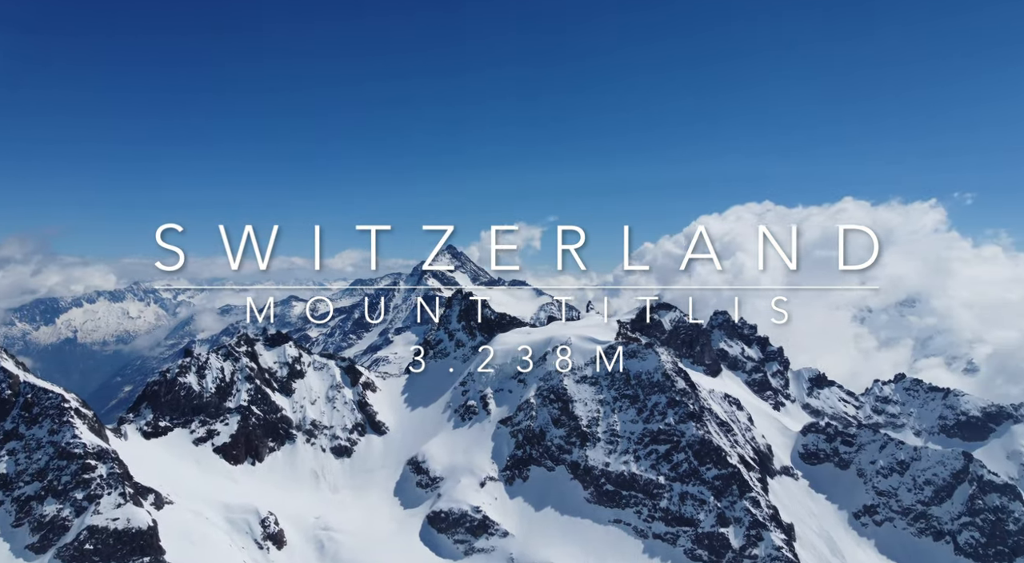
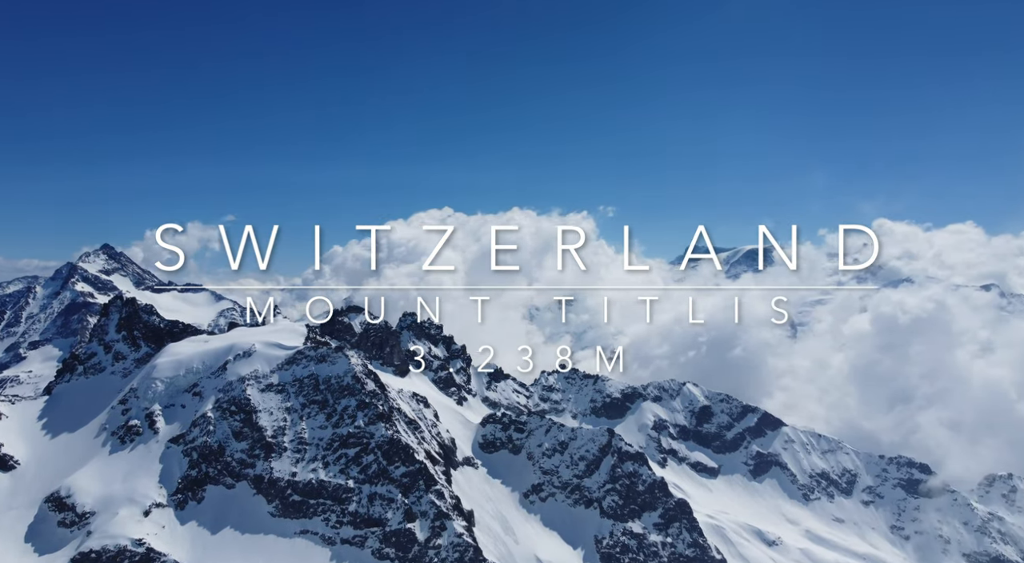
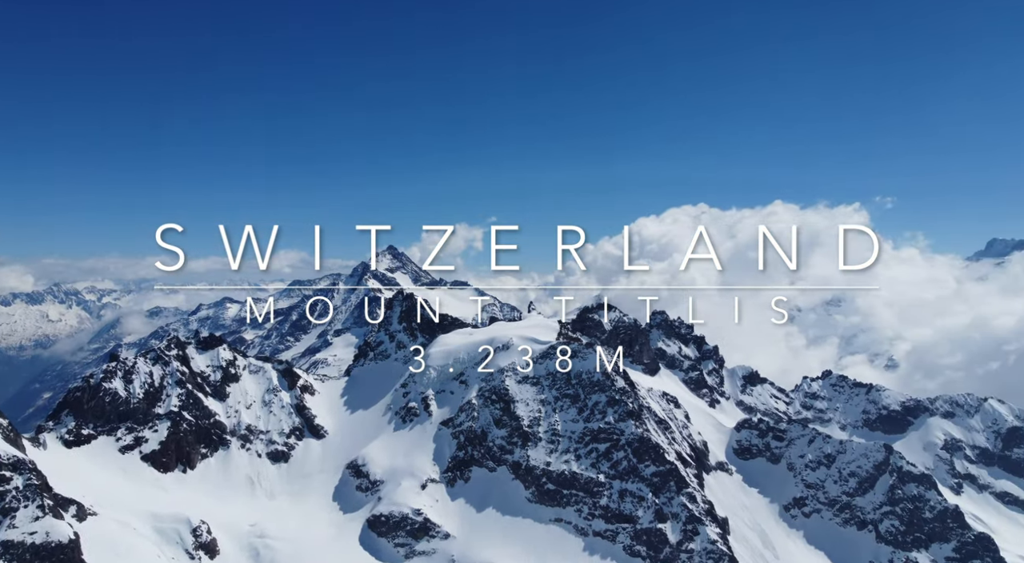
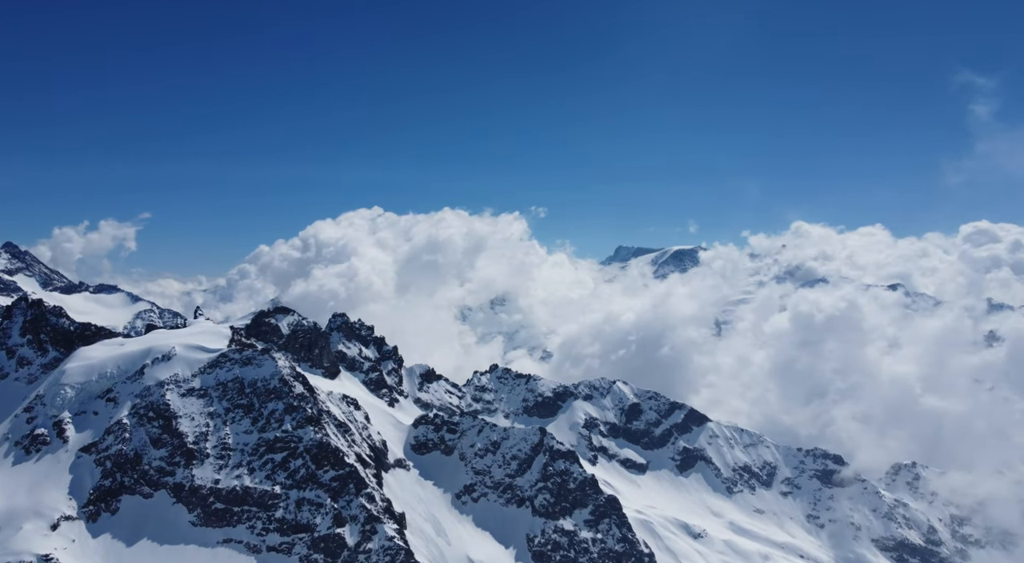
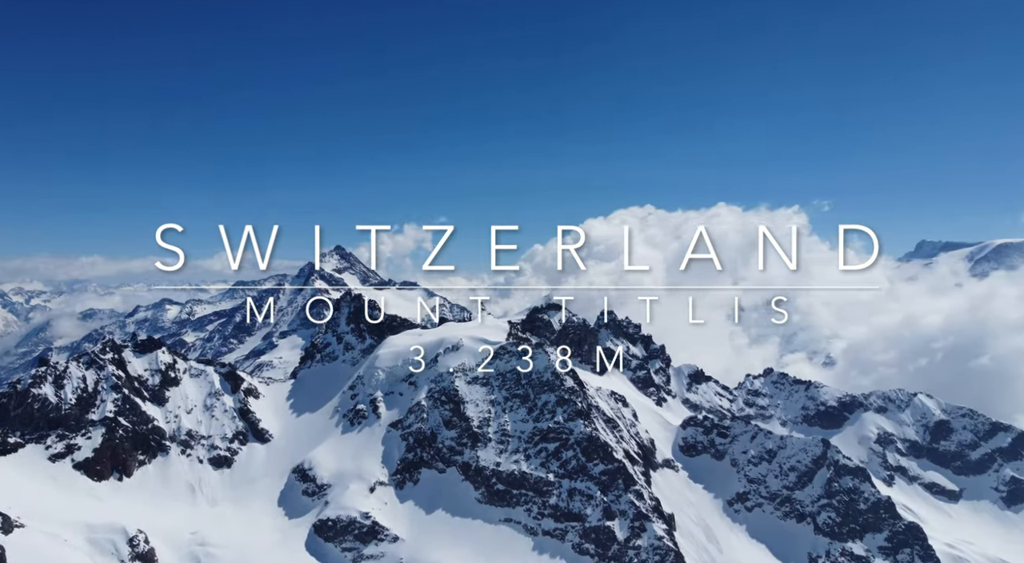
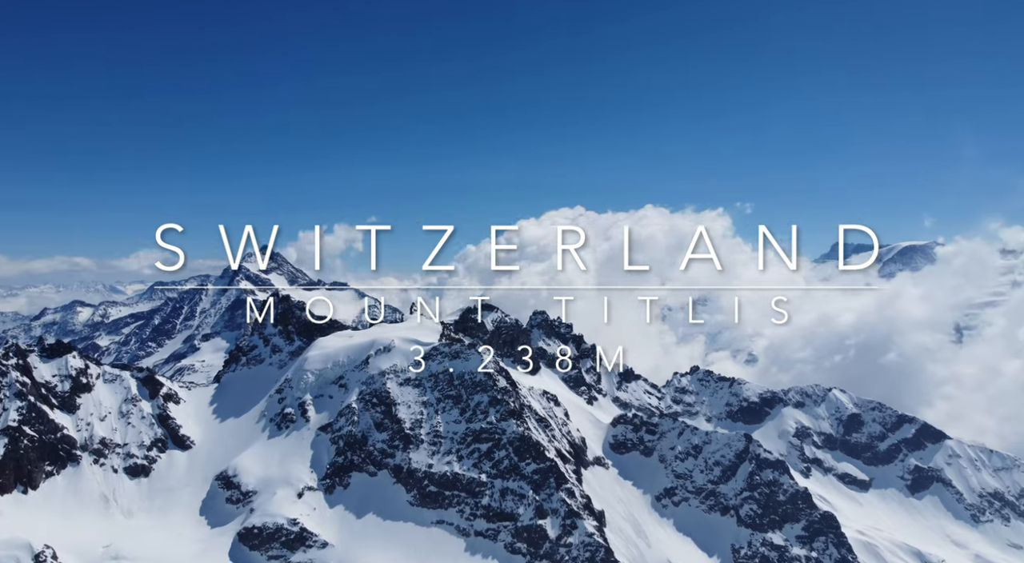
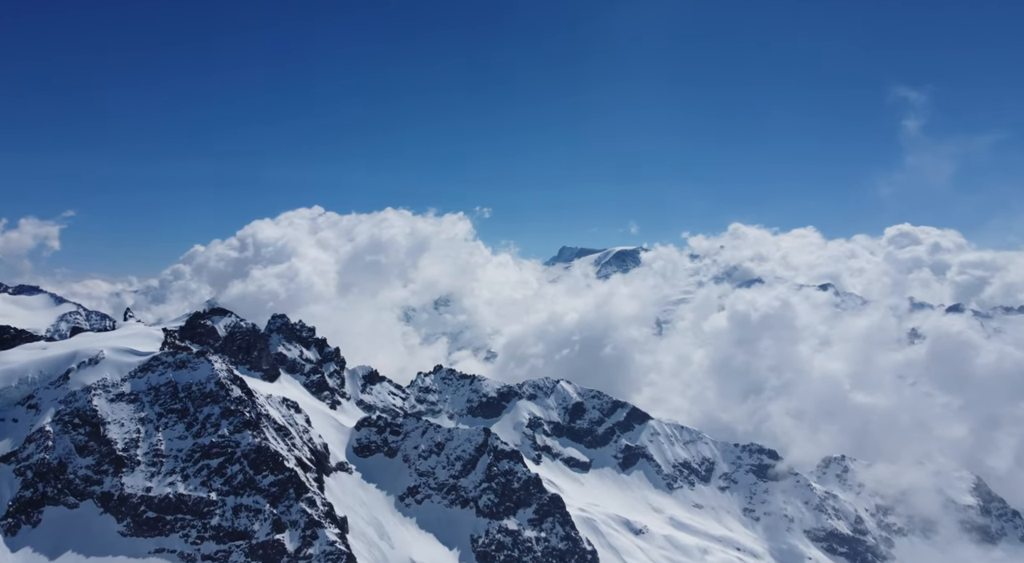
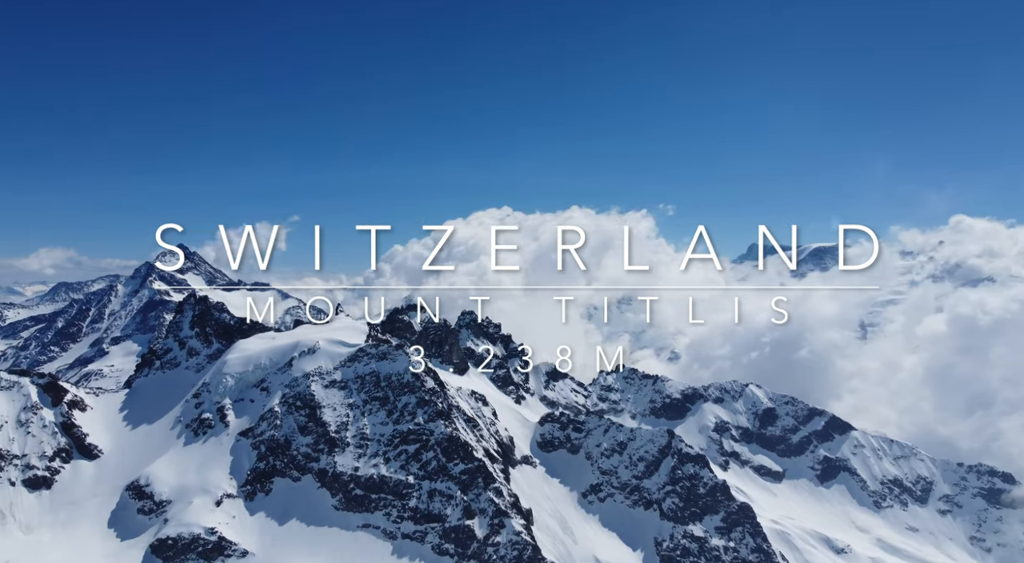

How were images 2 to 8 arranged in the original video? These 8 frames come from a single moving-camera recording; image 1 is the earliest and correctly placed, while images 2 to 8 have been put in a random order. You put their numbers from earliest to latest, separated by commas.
3, 5, 6, 8, 2, 4, 7
